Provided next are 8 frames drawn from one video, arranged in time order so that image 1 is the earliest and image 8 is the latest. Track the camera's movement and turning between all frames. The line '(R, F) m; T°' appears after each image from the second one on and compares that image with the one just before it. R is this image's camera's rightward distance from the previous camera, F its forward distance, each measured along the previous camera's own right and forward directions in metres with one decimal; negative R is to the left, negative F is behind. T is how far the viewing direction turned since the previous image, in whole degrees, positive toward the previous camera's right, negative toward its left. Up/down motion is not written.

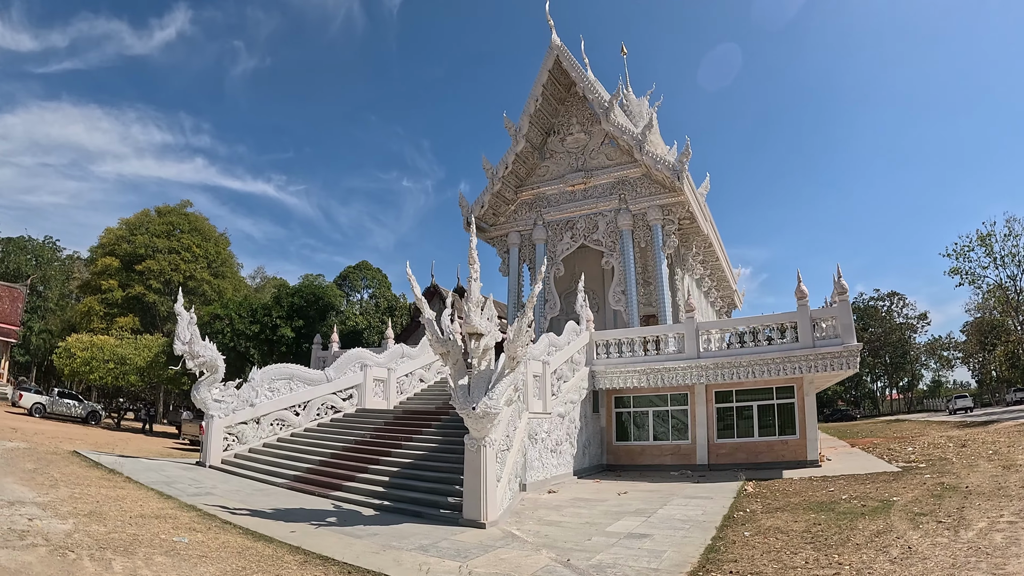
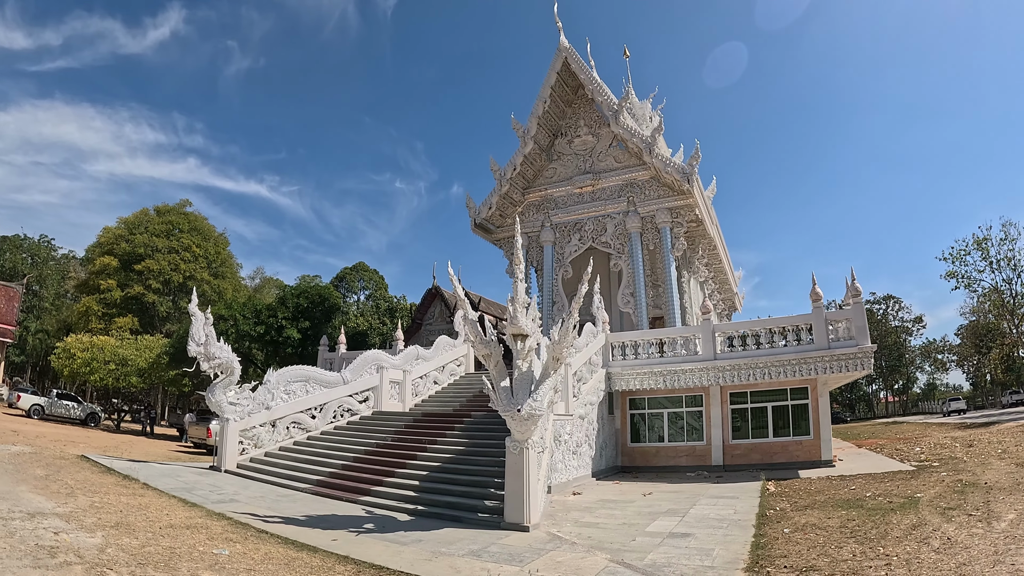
(-0.5, 0.0) m; +1°
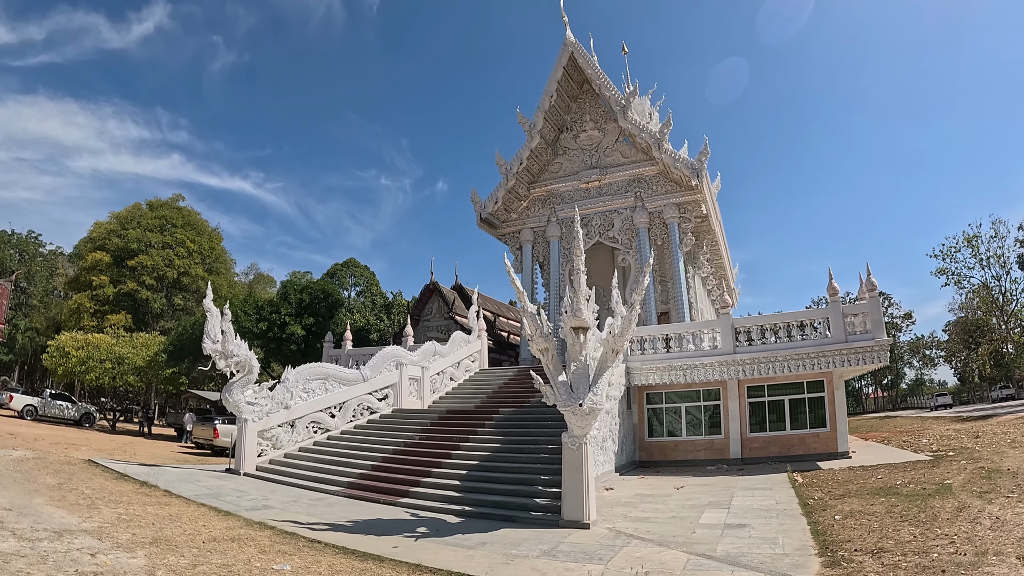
(-0.8, +0.1) m; +1°
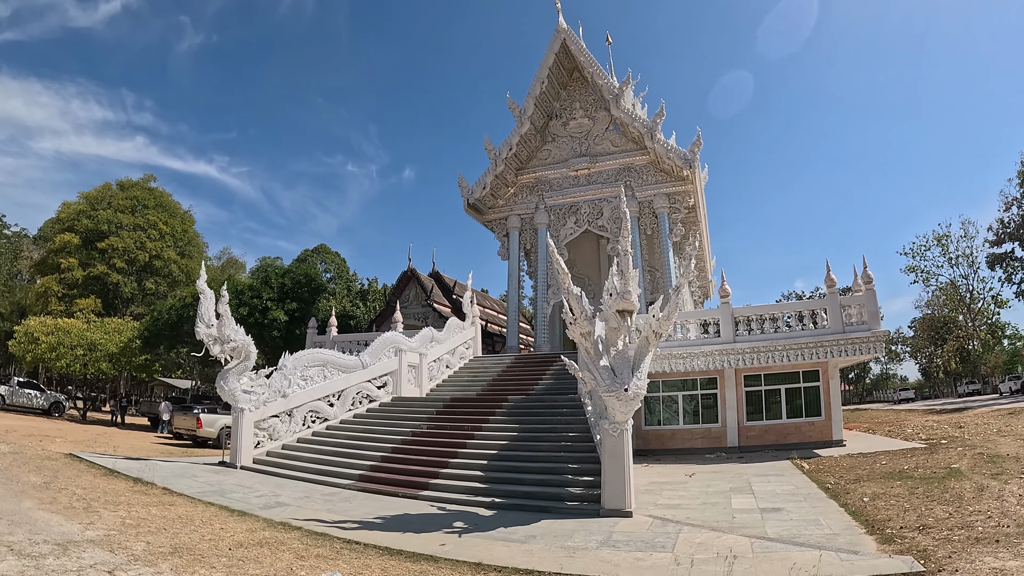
(-0.7, +0.2) m; +3°
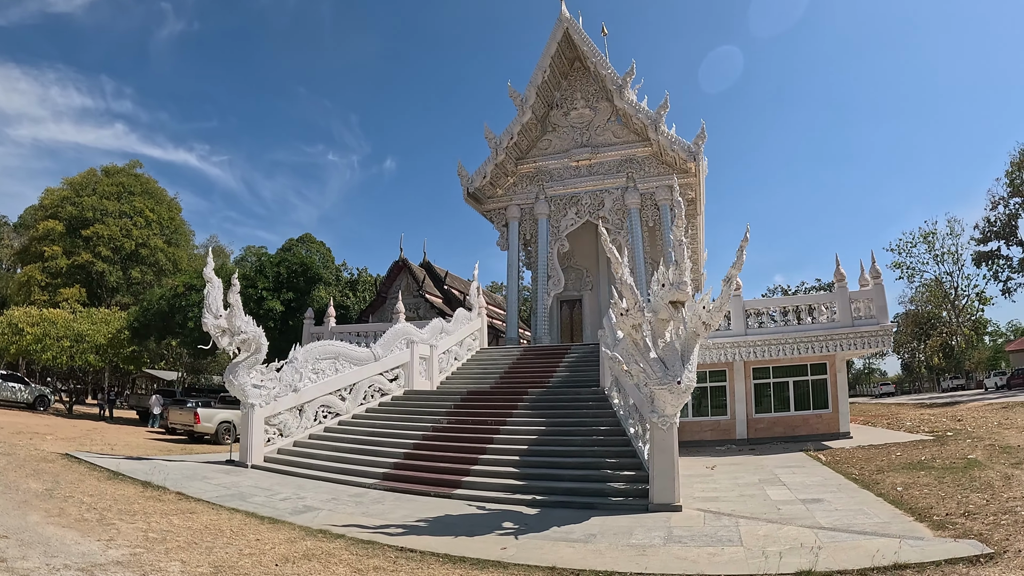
(-0.7, +0.2) m; +2°
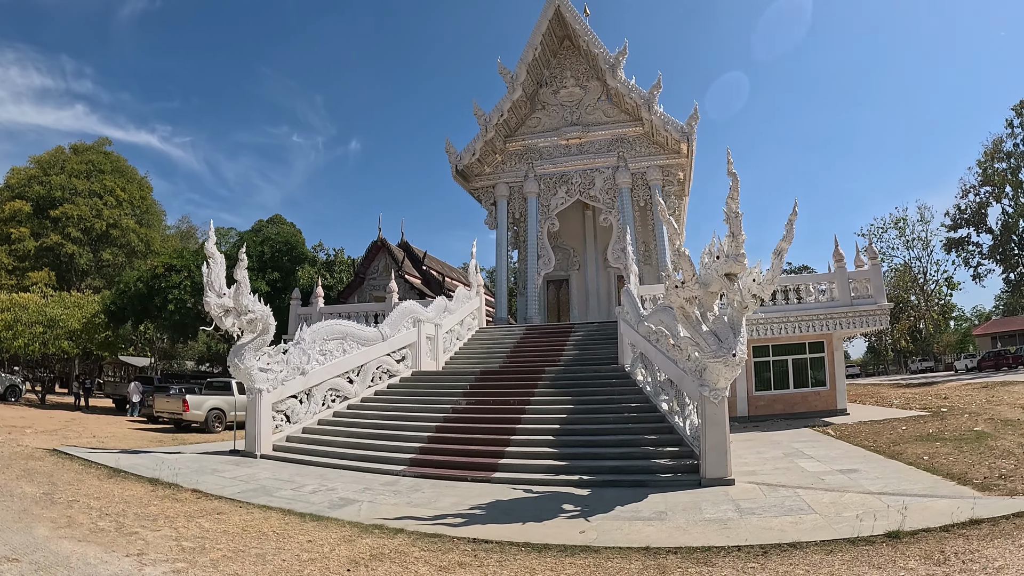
(-0.8, +0.2) m; +3°
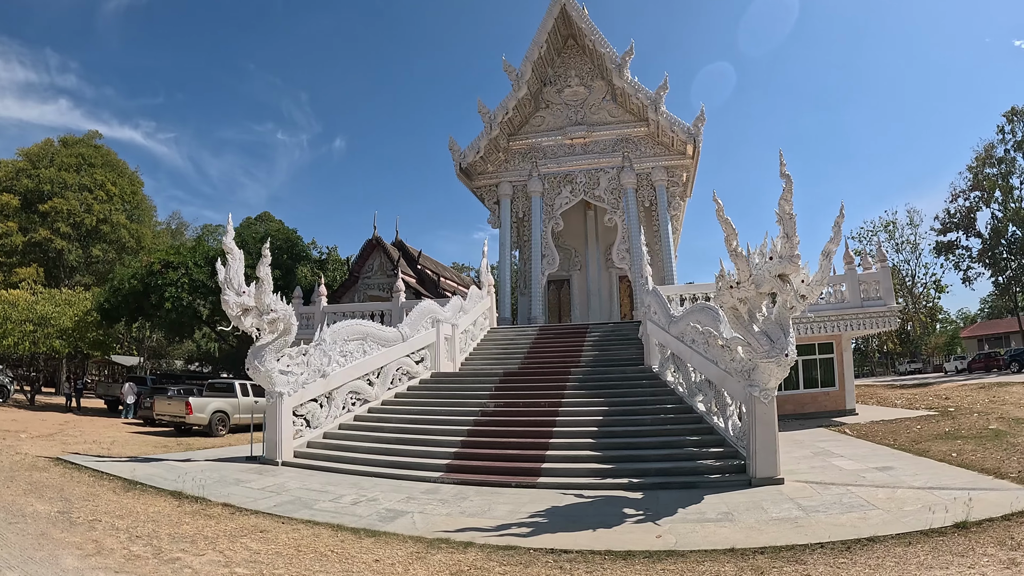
(-0.7, +0.1) m; +2°
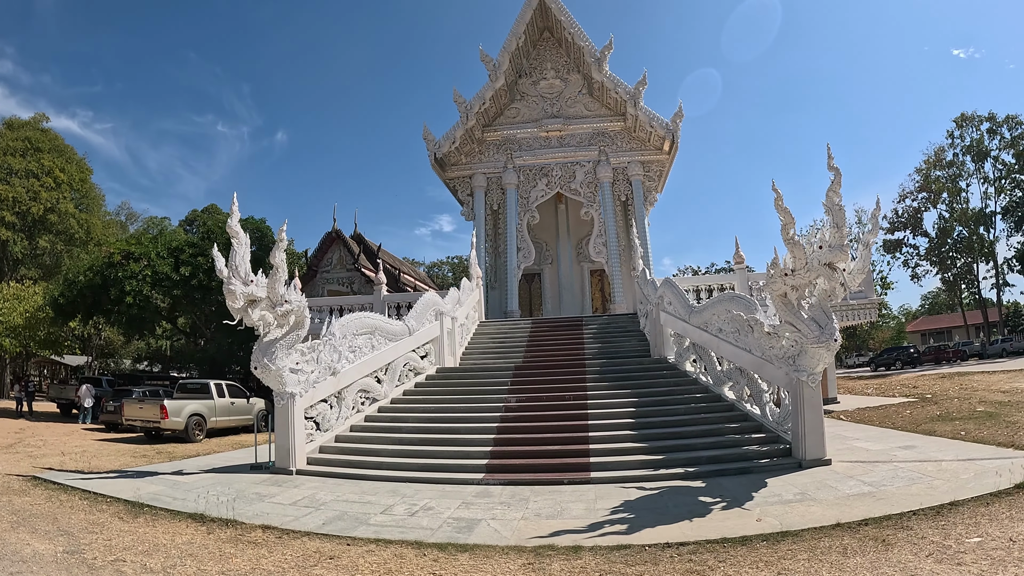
(-1.0, +0.2) m; +5°
